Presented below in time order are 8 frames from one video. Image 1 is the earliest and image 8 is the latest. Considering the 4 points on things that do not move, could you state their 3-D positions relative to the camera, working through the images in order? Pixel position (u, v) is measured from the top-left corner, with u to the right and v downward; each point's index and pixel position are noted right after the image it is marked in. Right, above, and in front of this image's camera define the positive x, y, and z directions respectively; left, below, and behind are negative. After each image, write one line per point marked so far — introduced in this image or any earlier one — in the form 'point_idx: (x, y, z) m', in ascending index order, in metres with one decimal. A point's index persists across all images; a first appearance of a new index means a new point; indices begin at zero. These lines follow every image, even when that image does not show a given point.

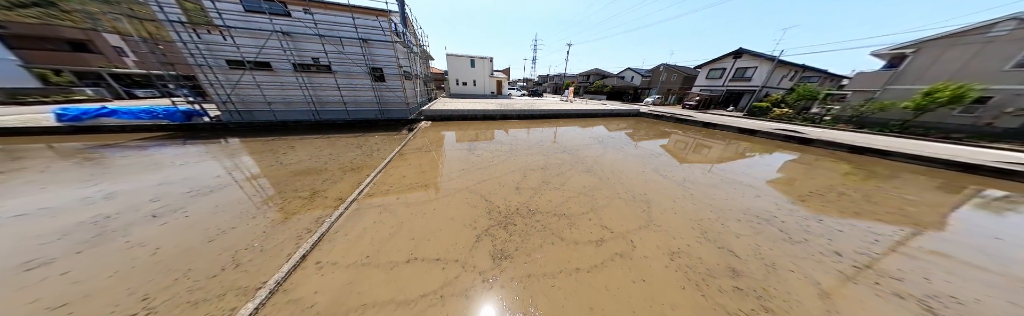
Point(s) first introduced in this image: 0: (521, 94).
0: (+1.1, +7.8, +19.8) m
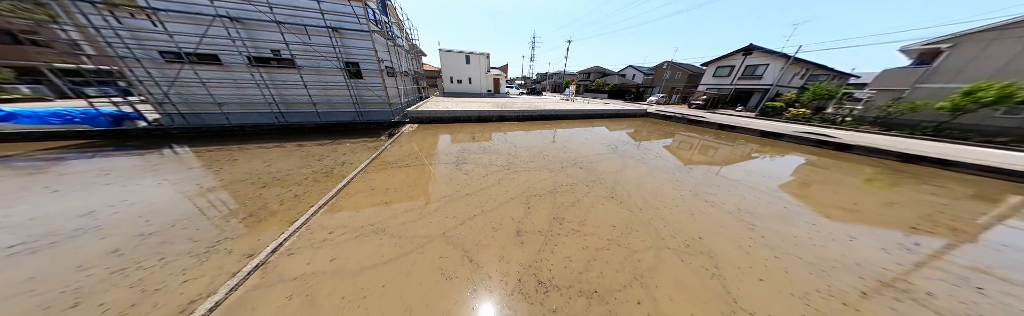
0: (+0.8, +7.7, +18.9) m
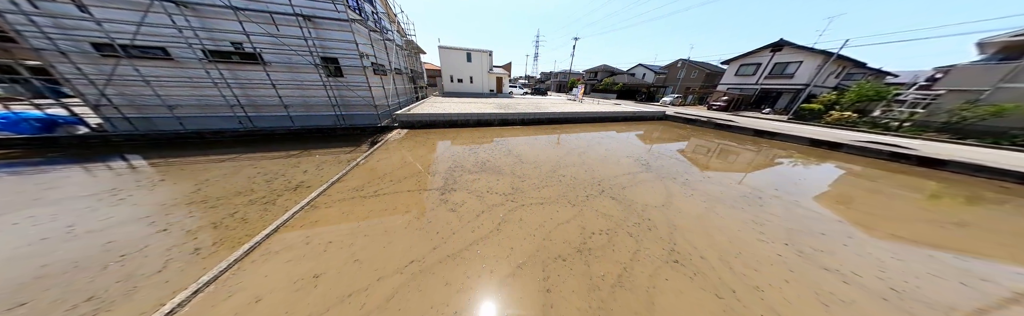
0: (+1.2, +7.3, +18.0) m
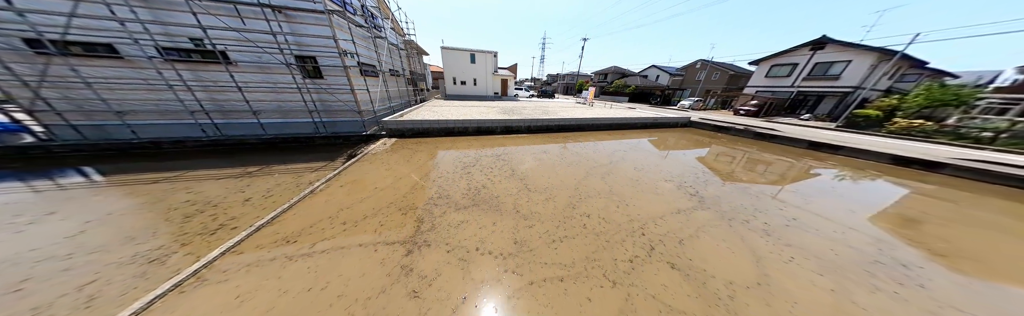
0: (+1.8, +6.7, +17.2) m
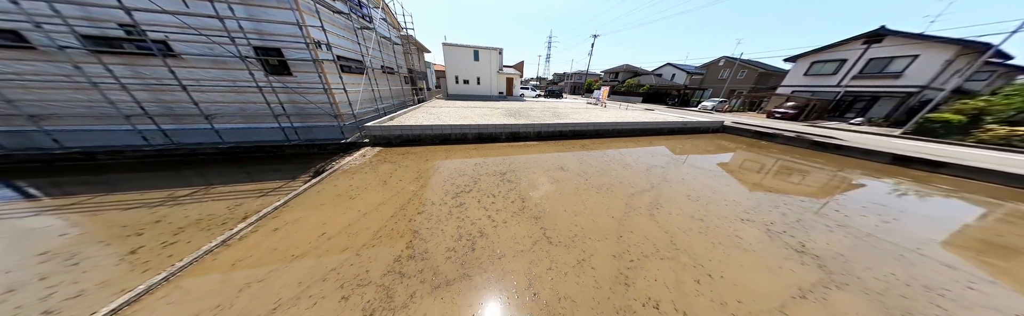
0: (+2.4, +6.4, +16.3) m
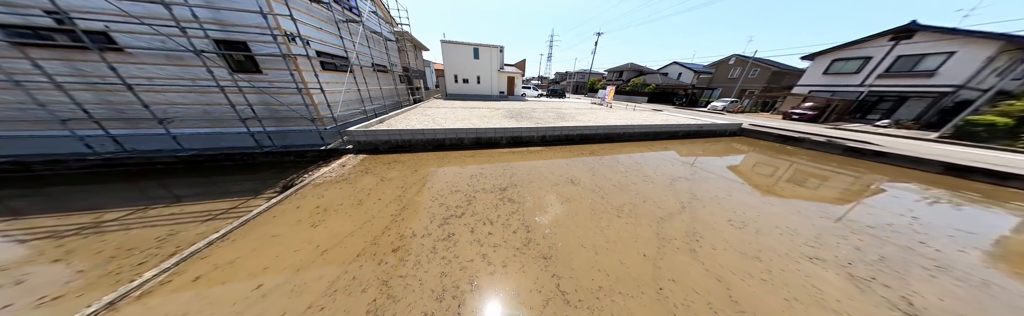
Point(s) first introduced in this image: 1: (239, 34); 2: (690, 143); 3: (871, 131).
0: (+2.5, +6.2, +15.8) m
1: (-4.8, +2.2, +2.9) m
2: (+6.6, +0.5, +6.0) m
3: (+16.2, +1.3, +7.2) m
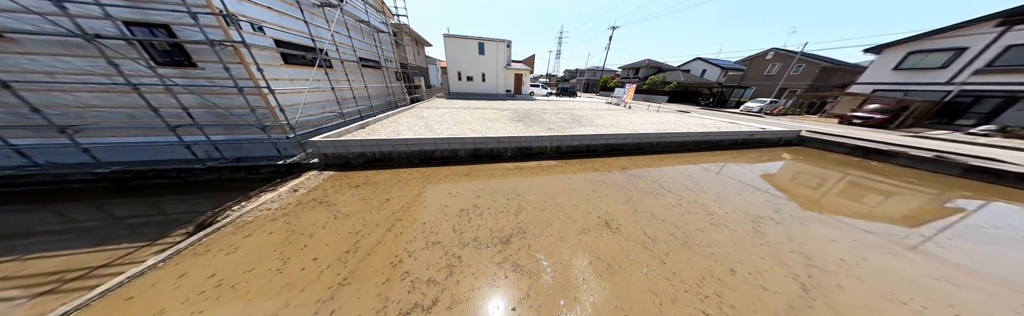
0: (+3.2, +5.9, +14.7) m
1: (-4.7, +1.9, +2.1) m
2: (+6.8, +0.1, +4.9) m
3: (+16.5, +0.6, +5.7) m
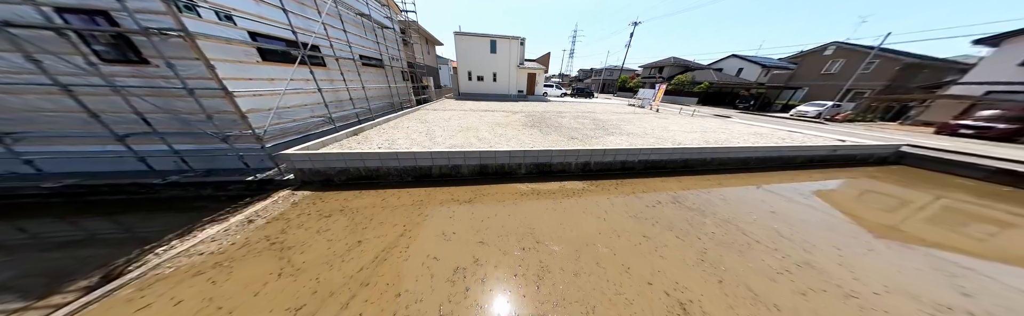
0: (+4.2, +5.5, +13.8) m
1: (-4.5, +1.7, +1.7) m
2: (+7.1, -0.4, +3.8) m
3: (+16.9, -0.1, +4.1) m
